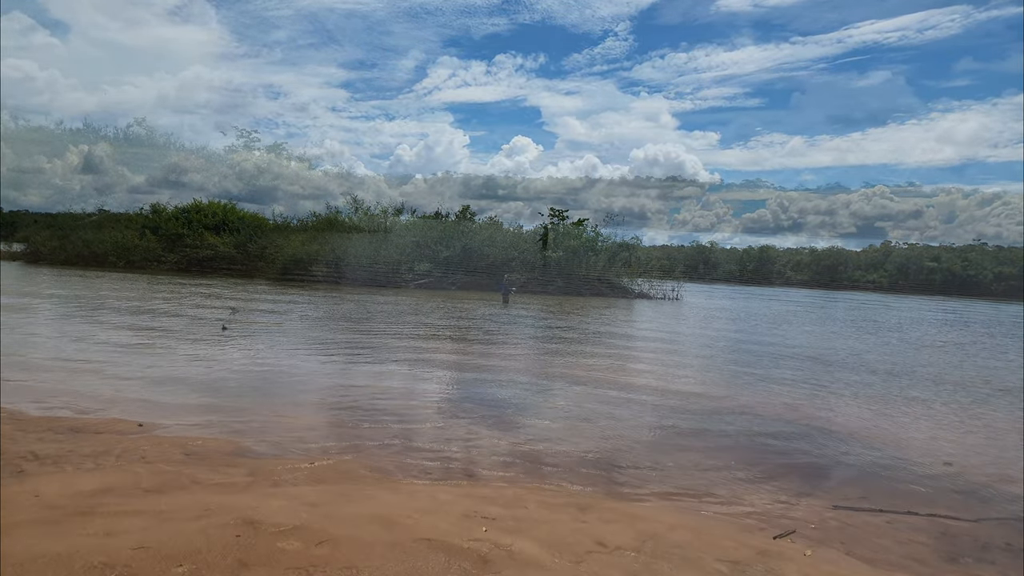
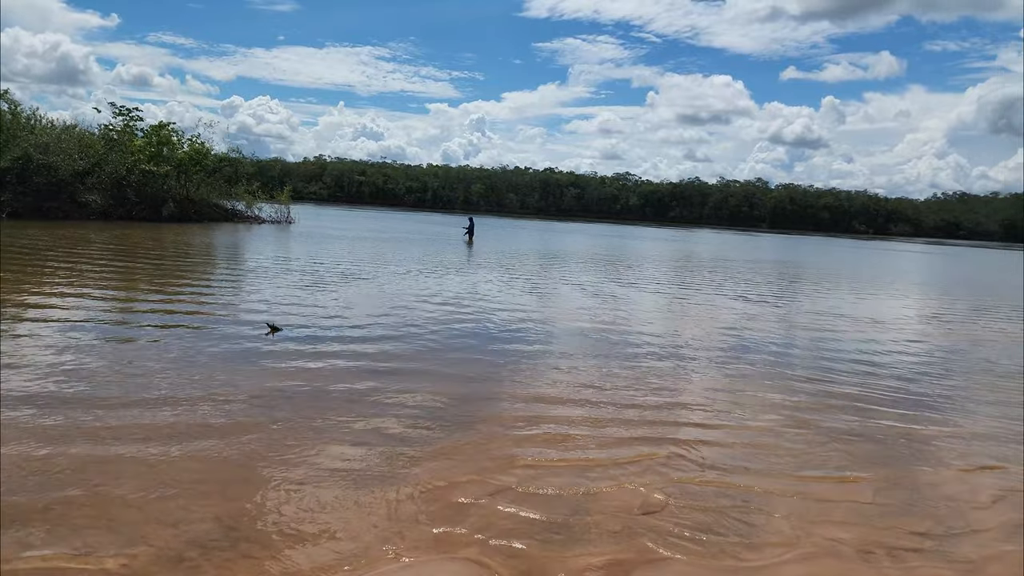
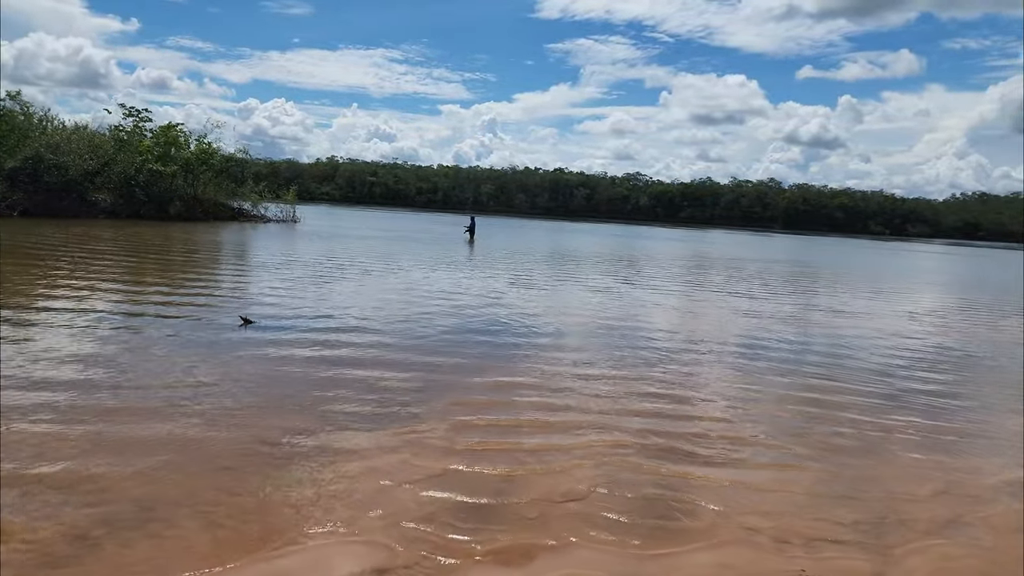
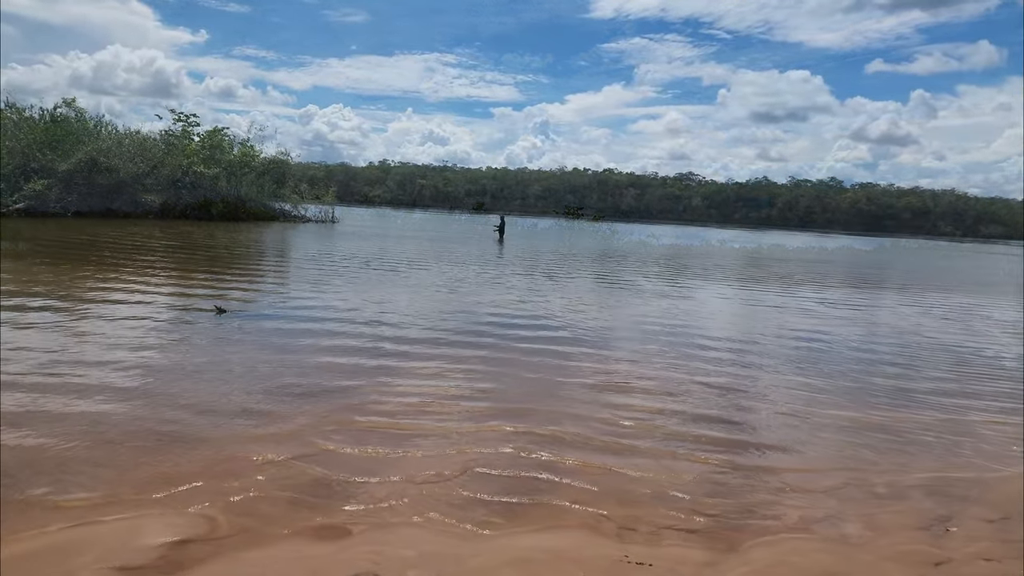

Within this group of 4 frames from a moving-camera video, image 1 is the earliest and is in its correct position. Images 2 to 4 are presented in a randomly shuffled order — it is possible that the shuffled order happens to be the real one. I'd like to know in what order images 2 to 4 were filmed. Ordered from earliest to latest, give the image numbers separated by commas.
4, 3, 2
